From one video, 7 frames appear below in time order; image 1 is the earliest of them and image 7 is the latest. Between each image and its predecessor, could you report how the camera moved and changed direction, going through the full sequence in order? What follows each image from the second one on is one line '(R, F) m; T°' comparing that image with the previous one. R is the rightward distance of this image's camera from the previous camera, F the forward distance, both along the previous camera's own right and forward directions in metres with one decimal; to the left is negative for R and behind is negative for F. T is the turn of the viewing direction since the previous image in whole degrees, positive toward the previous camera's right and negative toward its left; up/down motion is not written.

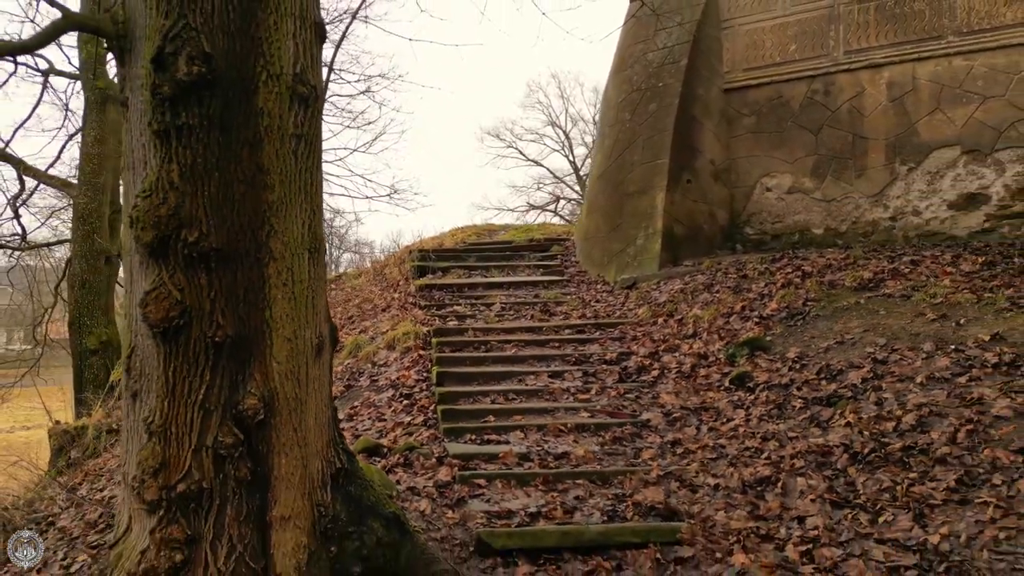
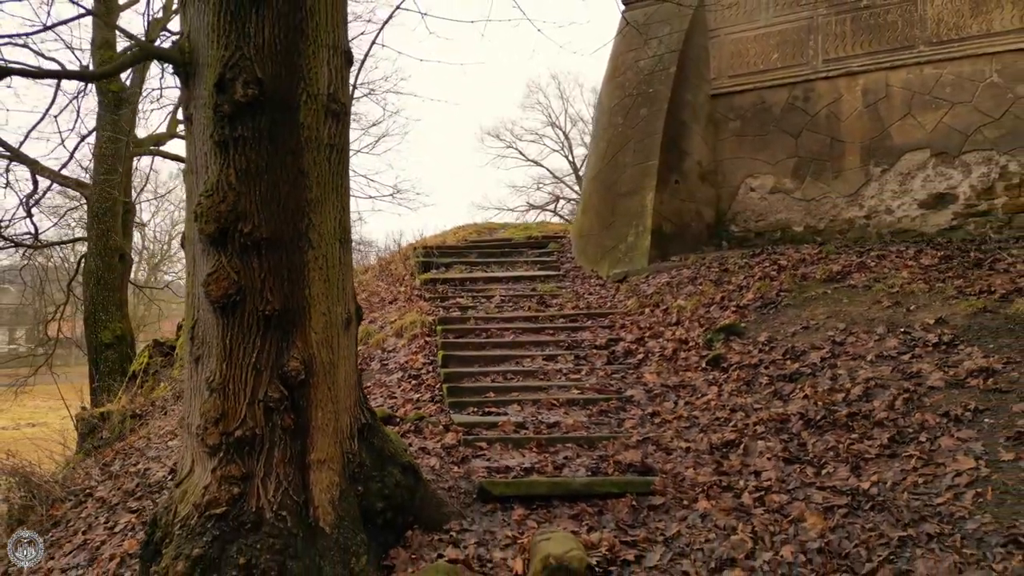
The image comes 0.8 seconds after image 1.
(0.0, -0.6) m; 0°
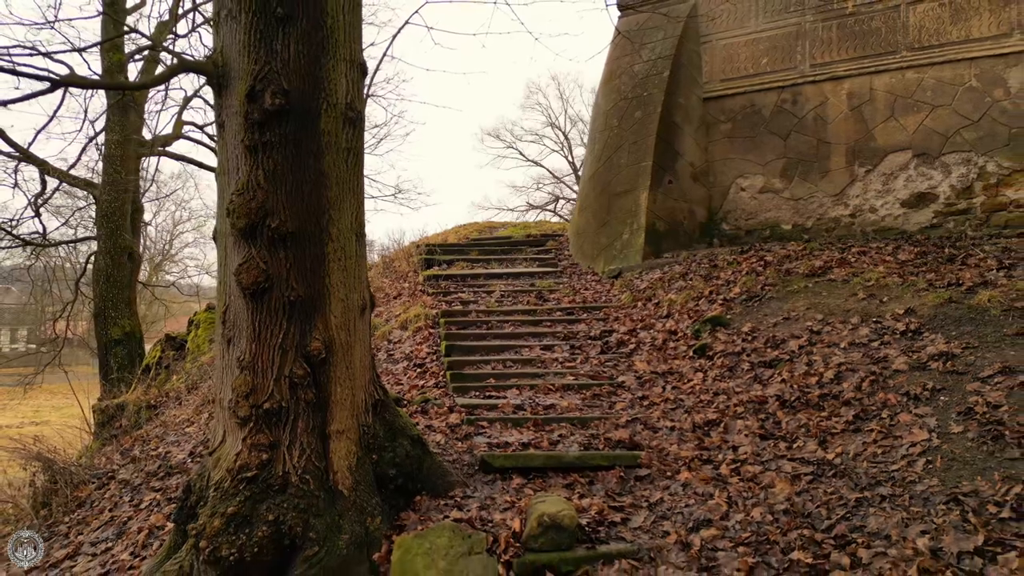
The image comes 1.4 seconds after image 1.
(0.0, -0.4) m; 0°
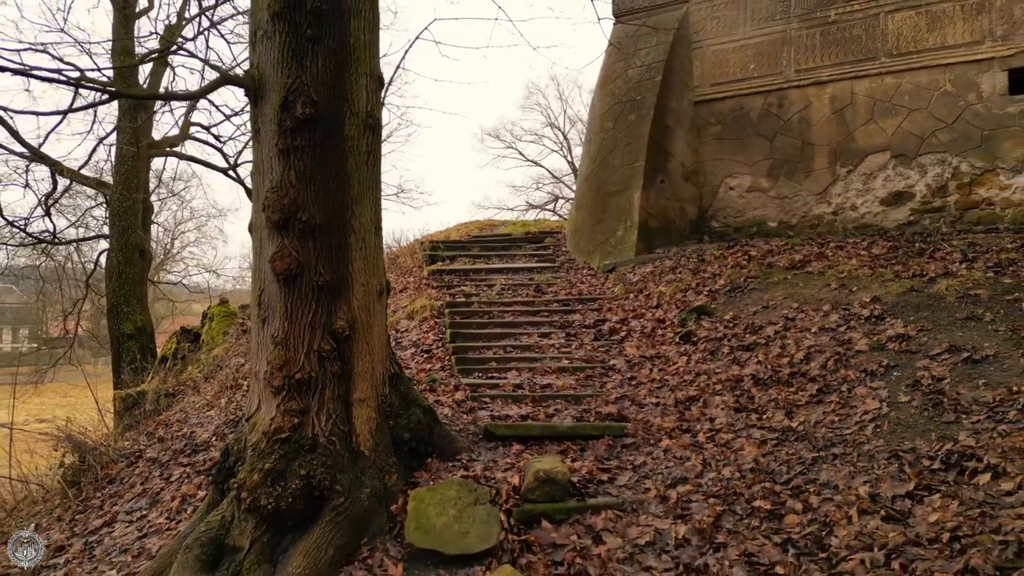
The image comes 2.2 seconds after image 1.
(0.0, -0.5) m; 0°
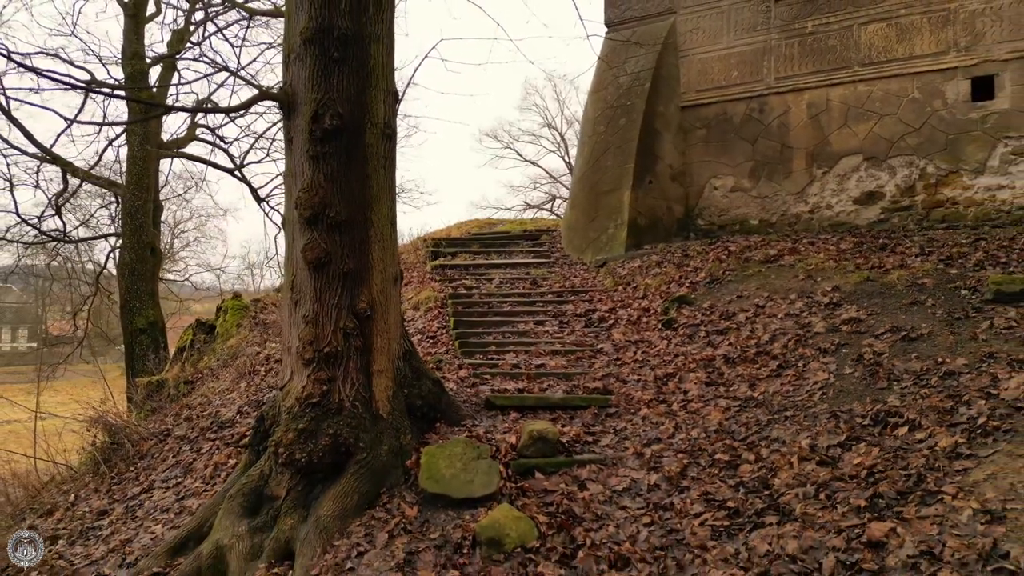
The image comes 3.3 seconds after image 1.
(0.0, -0.7) m; 0°
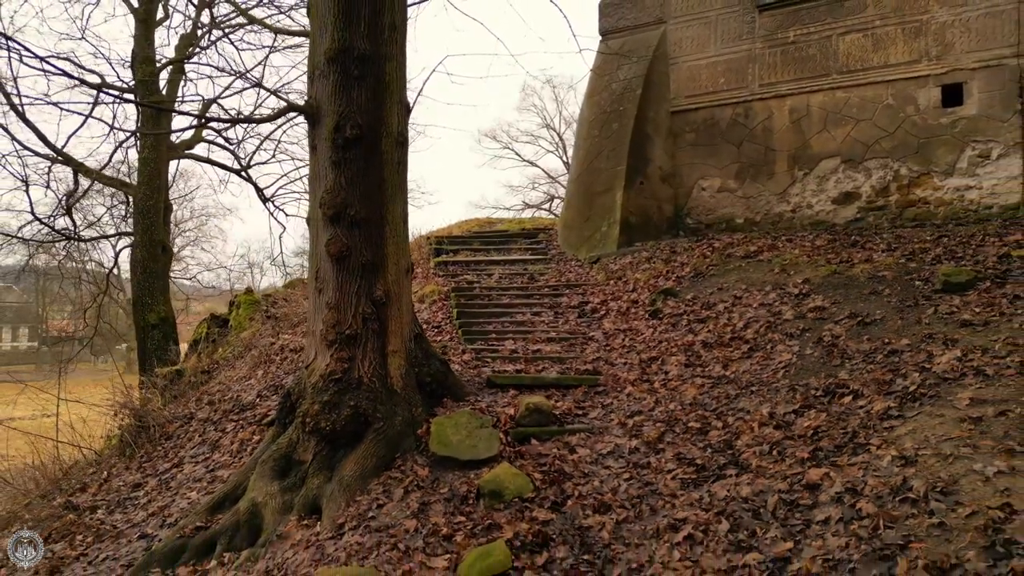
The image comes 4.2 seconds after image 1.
(0.0, -0.6) m; 0°
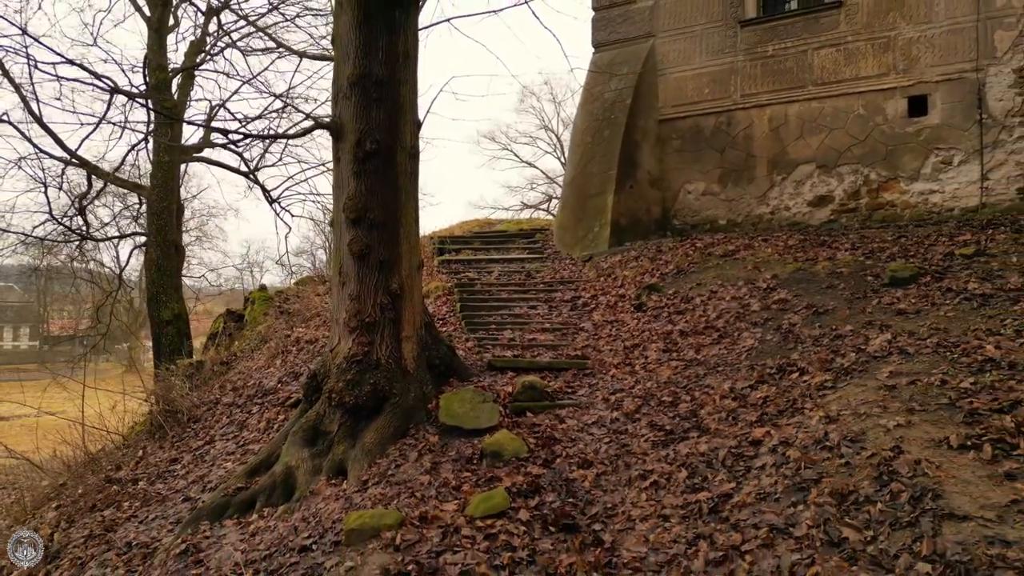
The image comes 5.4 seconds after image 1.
(0.0, -0.8) m; 0°
